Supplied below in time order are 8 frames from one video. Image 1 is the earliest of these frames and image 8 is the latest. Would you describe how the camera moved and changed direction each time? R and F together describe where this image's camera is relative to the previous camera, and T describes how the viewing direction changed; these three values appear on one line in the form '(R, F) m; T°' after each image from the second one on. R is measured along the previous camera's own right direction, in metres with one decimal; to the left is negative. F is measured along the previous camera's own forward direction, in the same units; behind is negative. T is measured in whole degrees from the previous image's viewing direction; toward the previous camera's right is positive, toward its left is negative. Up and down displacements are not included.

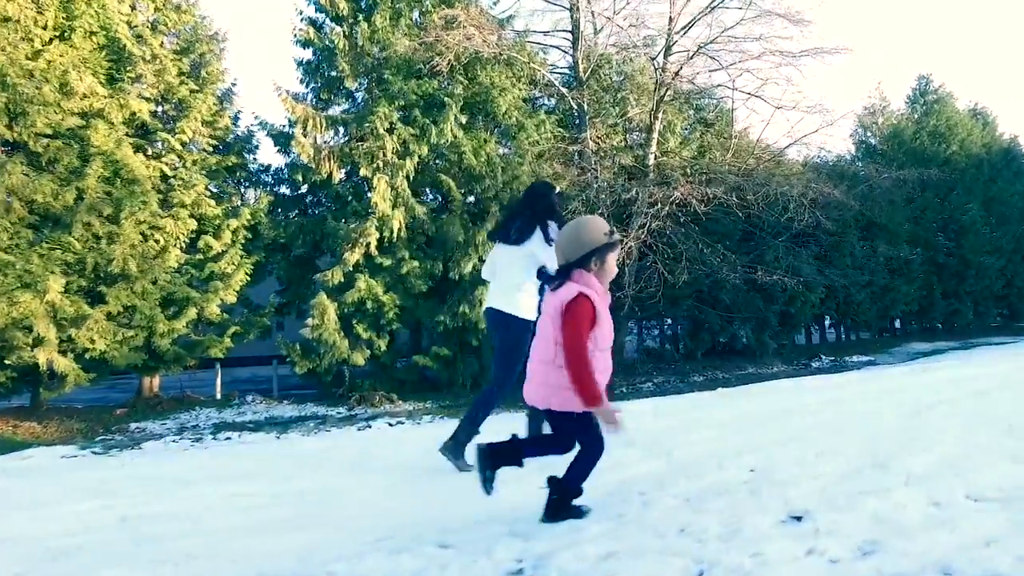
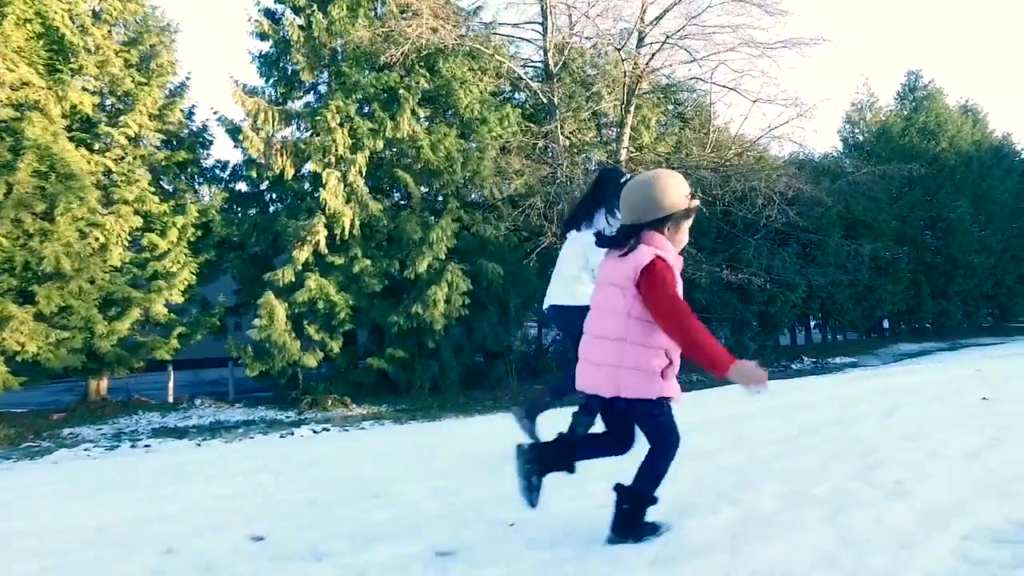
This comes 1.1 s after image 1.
(+0.7, +0.6) m; 0°
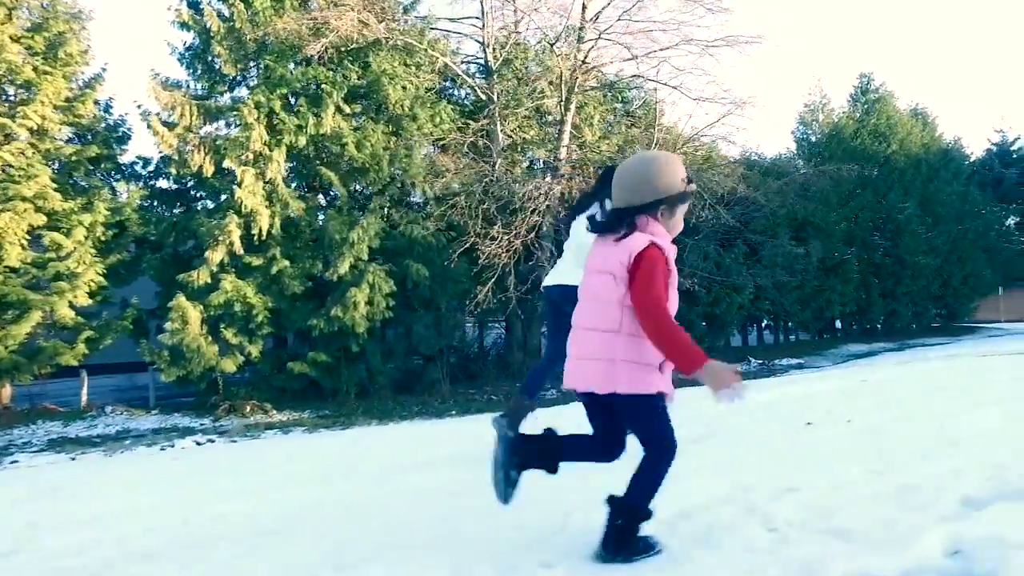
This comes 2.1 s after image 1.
(+0.7, +0.5) m; +2°
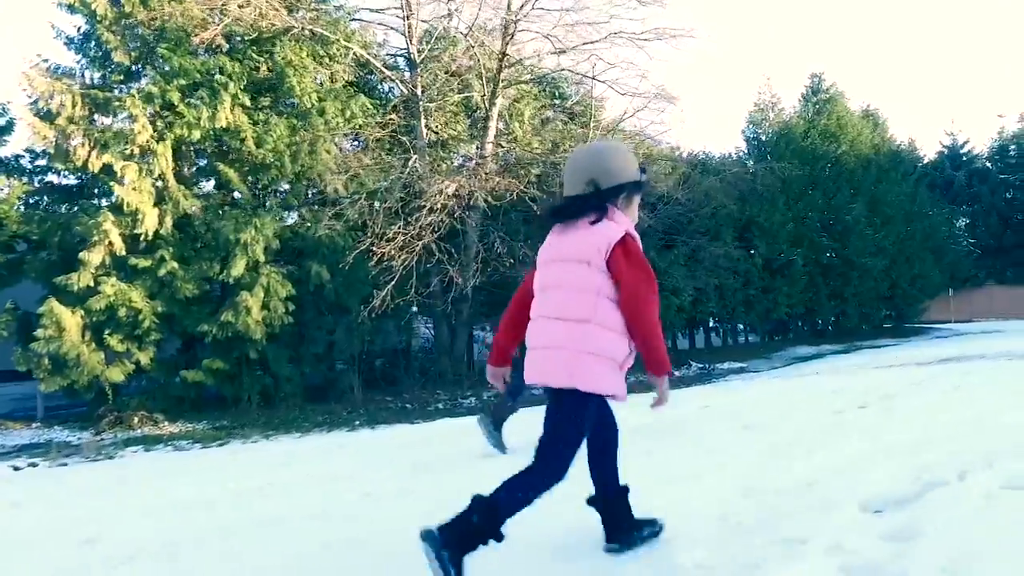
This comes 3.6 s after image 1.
(+1.0, +0.9) m; +2°
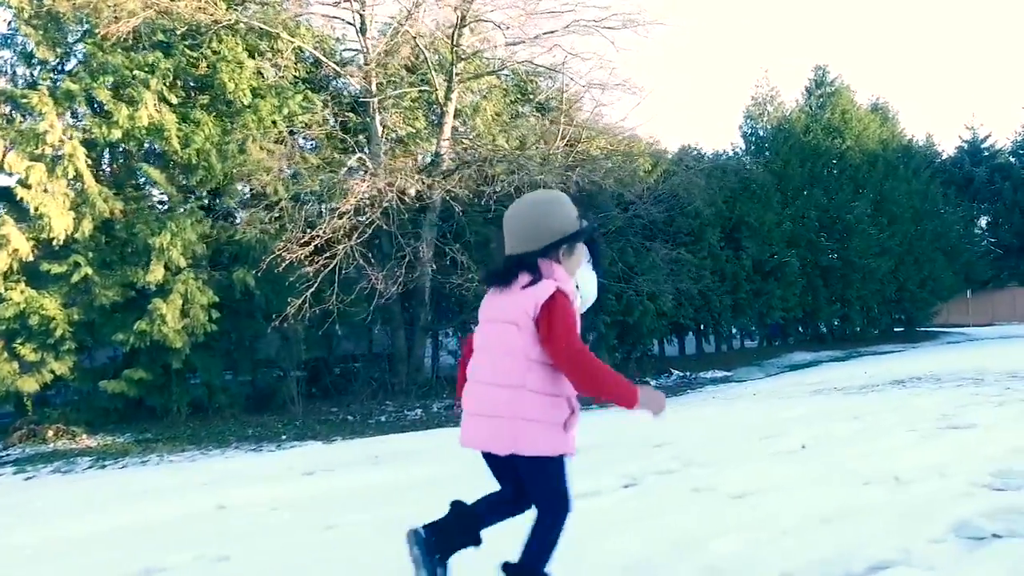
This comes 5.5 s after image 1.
(+1.4, +0.9) m; -2°
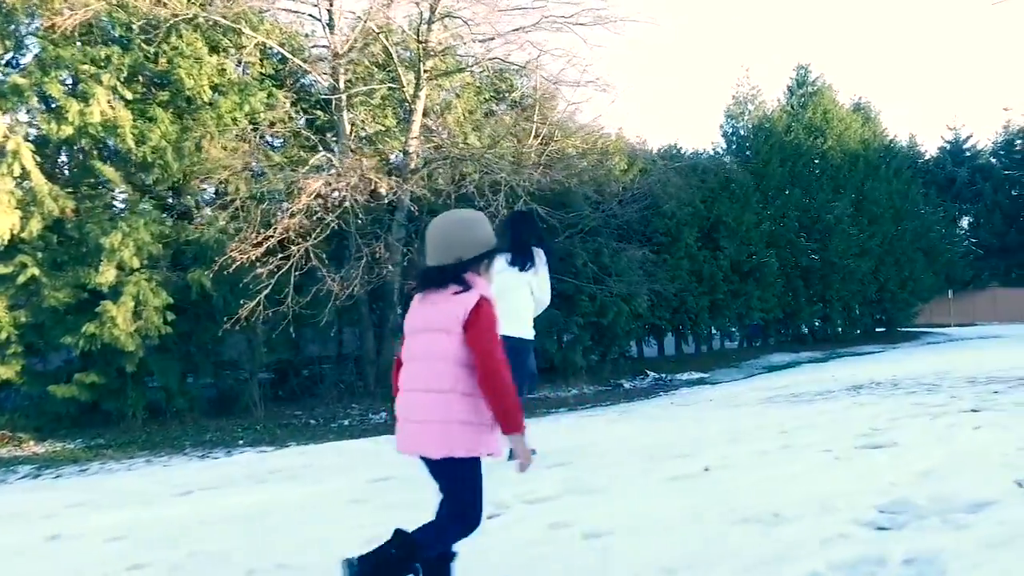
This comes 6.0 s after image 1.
(+0.4, +0.3) m; +1°
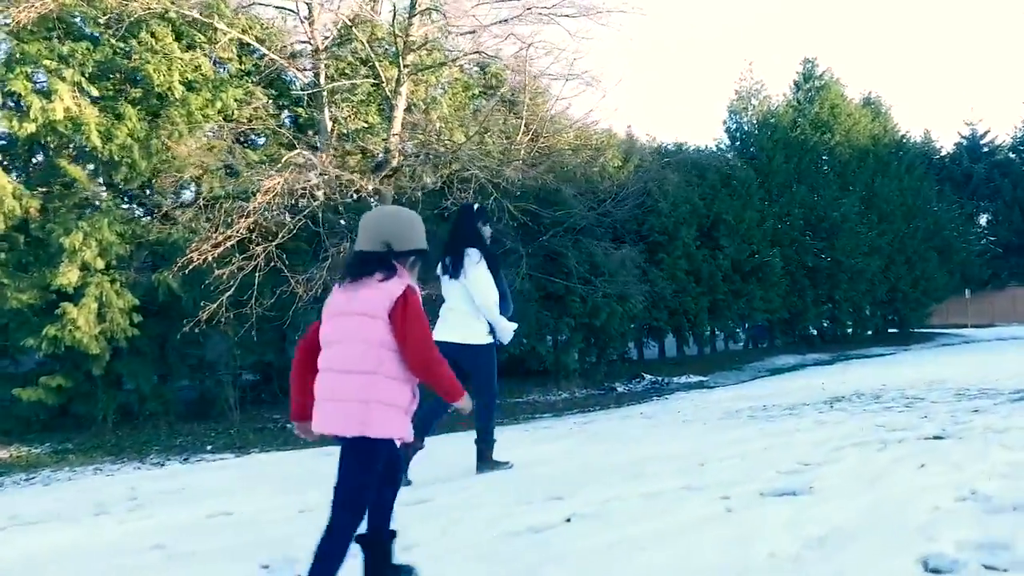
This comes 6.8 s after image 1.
(+0.6, +0.5) m; -1°
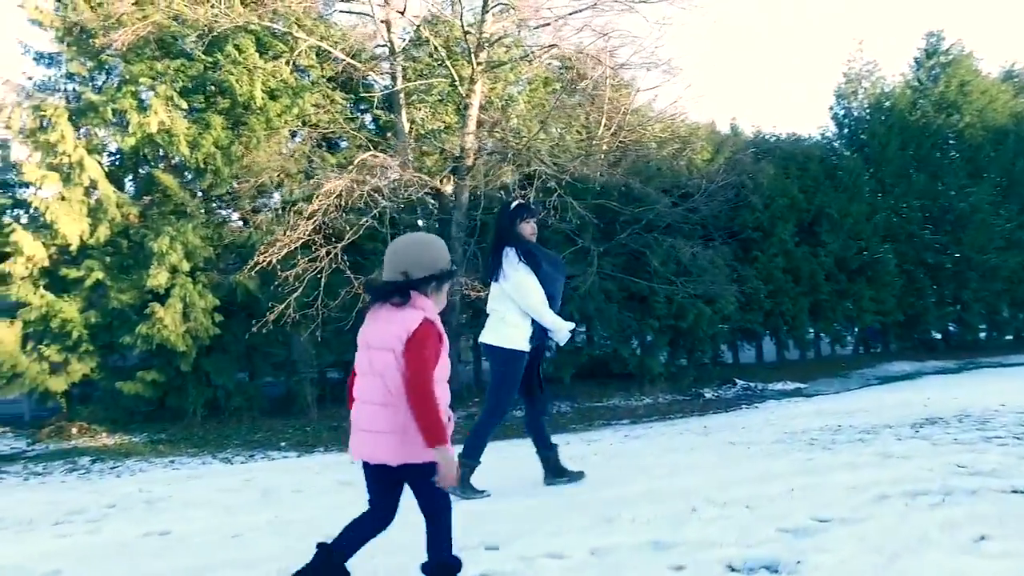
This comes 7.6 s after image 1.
(+1.1, -0.1) m; -9°
